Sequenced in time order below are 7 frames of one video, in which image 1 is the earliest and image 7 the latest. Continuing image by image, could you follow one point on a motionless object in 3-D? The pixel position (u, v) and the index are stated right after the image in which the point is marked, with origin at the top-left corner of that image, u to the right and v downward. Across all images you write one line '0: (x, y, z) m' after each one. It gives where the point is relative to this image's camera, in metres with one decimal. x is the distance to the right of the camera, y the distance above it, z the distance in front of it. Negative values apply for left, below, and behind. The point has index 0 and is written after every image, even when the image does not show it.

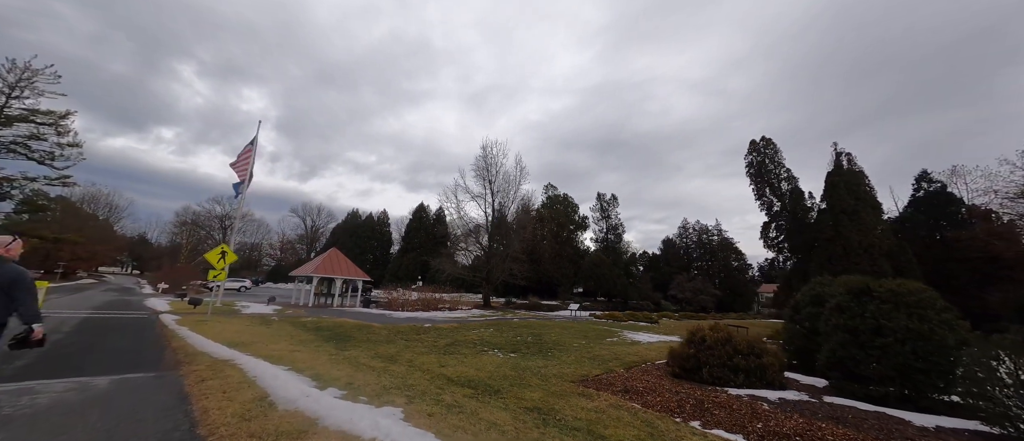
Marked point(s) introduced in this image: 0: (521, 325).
0: (+0.6, -4.6, +15.7) m
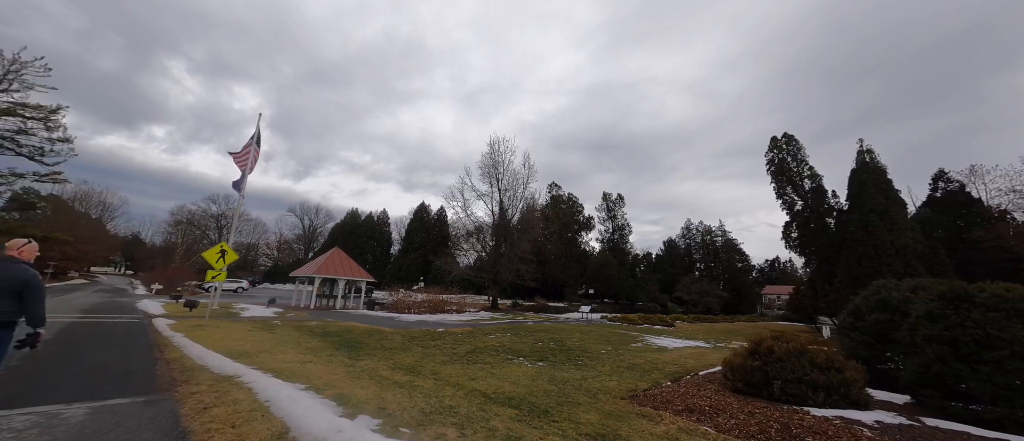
0: (+1.3, -4.5, +14.8) m
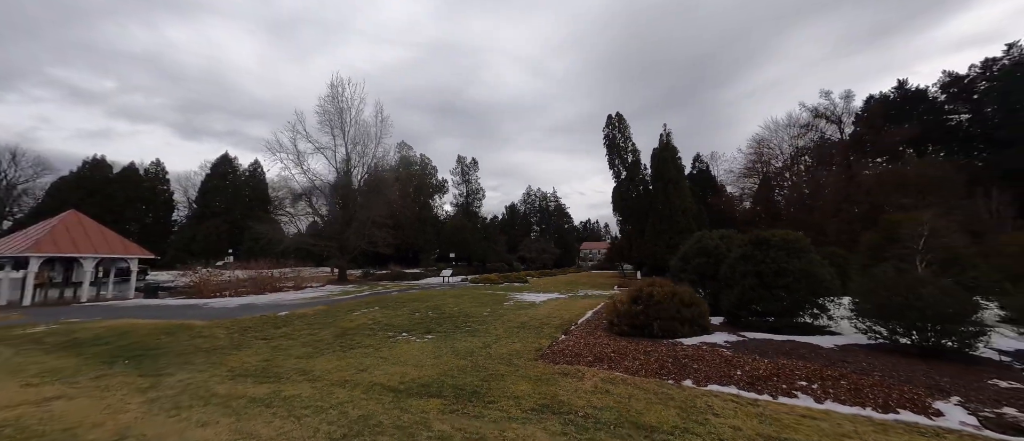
0: (-3.8, -3.0, +13.6) m
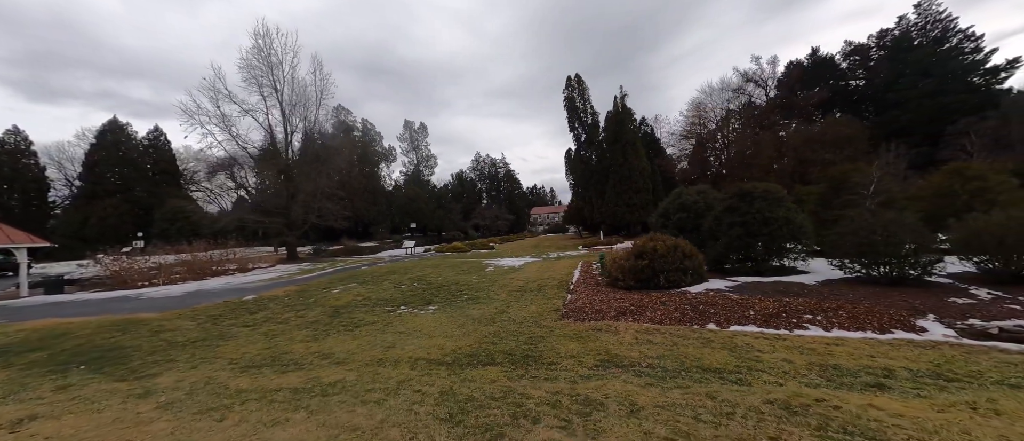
0: (-4.5, -1.8, +12.9) m
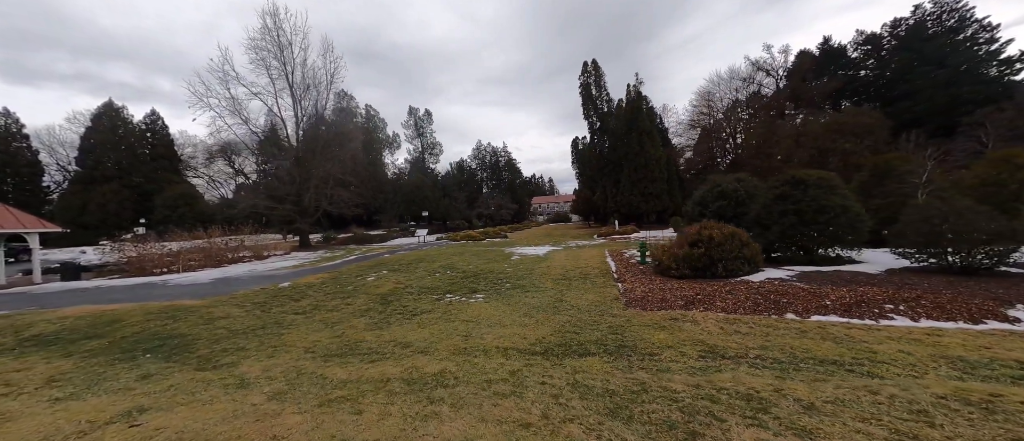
0: (-3.5, -1.4, +12.6) m
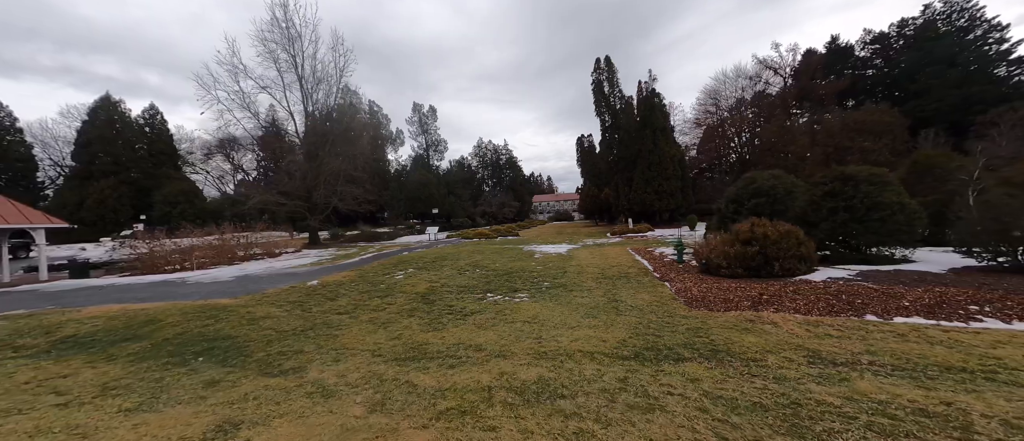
0: (-2.6, -1.3, +12.3) m
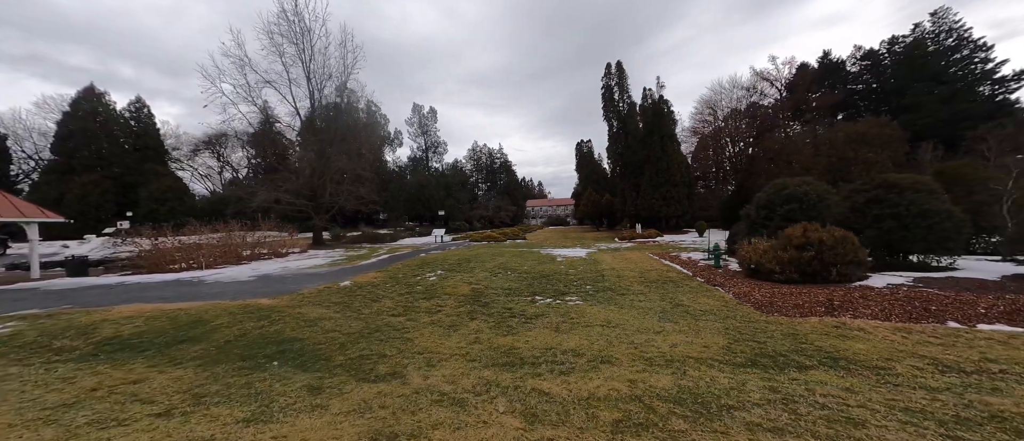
0: (-1.7, -1.3, +12.0) m
